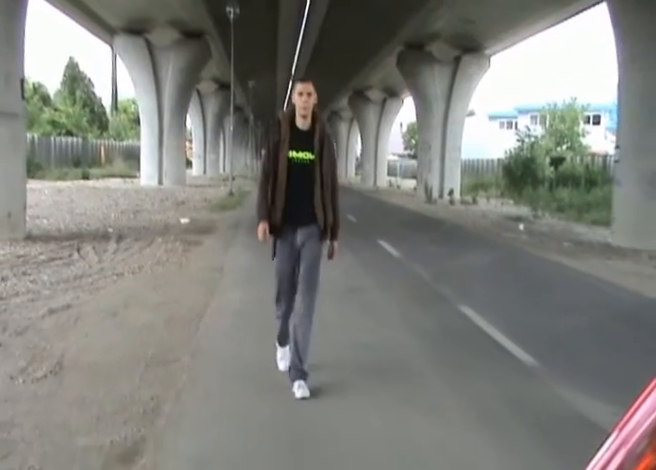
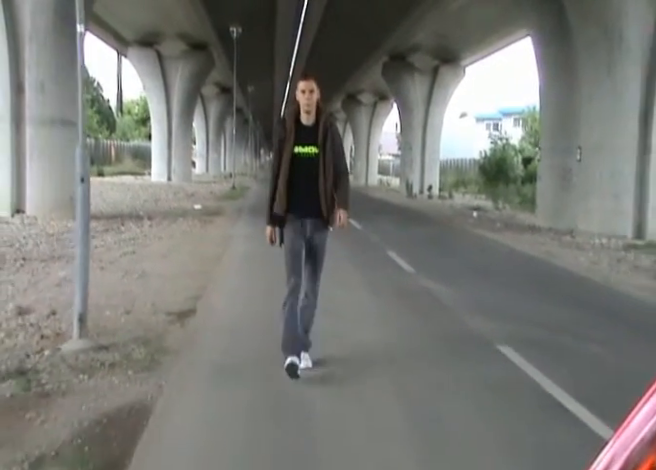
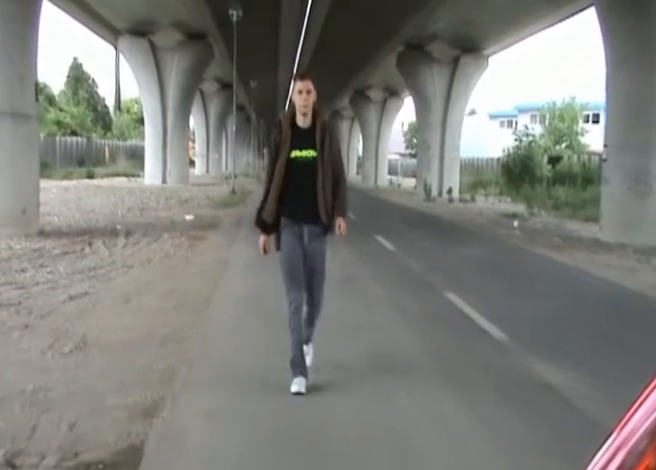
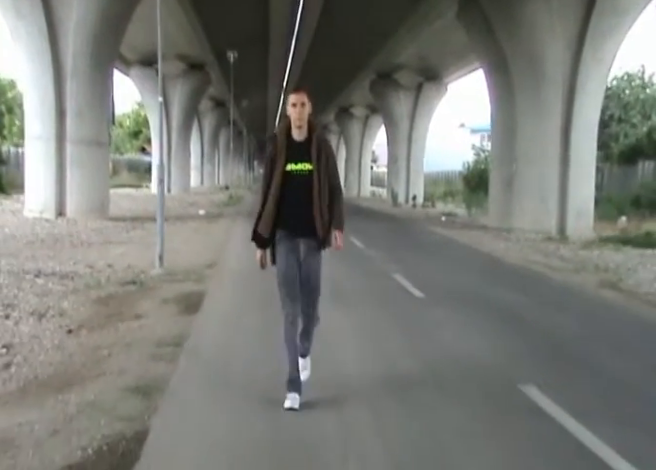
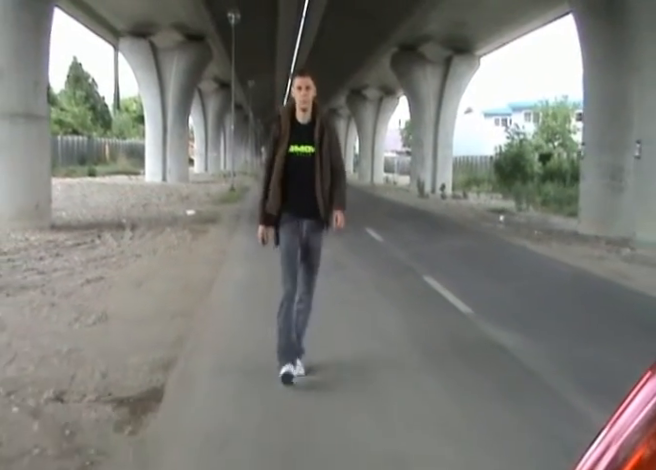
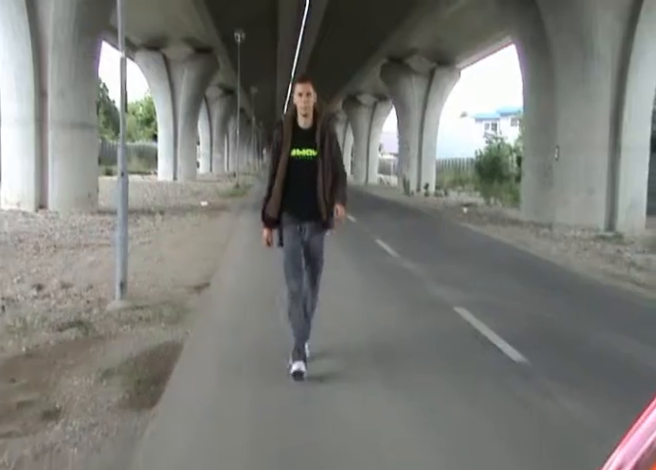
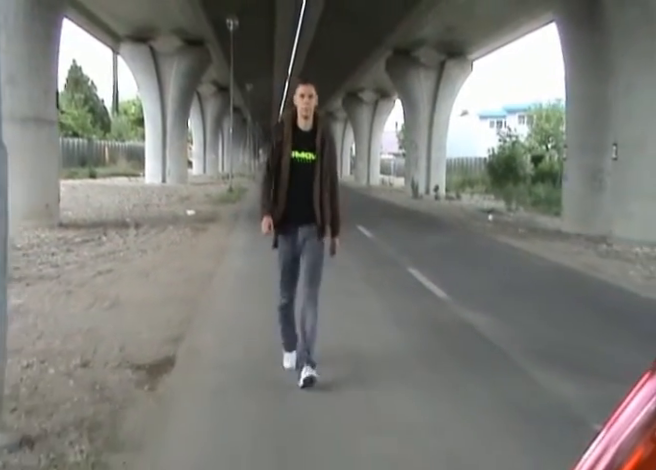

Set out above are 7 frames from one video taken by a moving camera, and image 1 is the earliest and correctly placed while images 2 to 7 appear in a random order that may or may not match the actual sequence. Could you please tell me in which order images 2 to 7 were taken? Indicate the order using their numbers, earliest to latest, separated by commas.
3, 5, 7, 2, 6, 4
